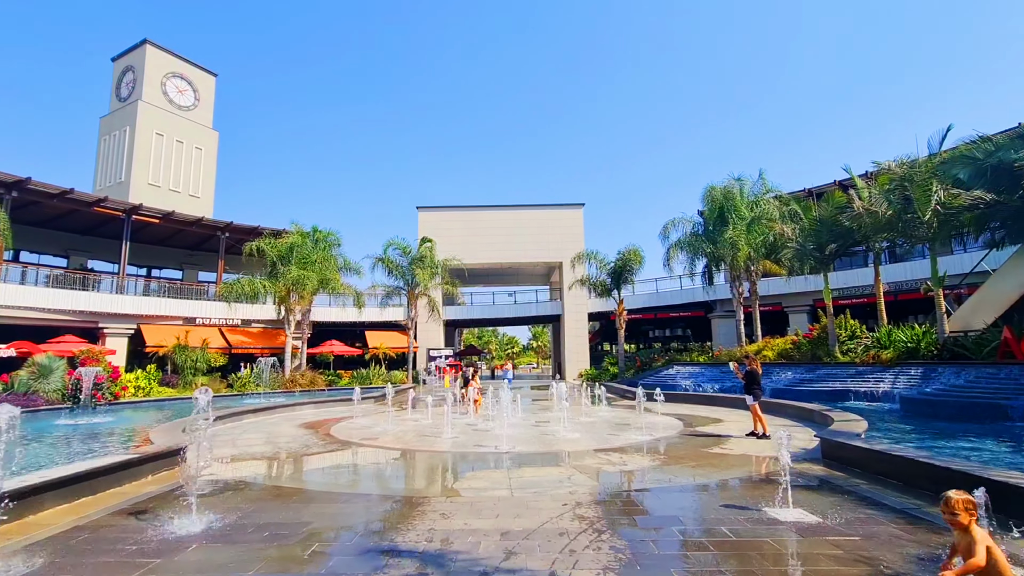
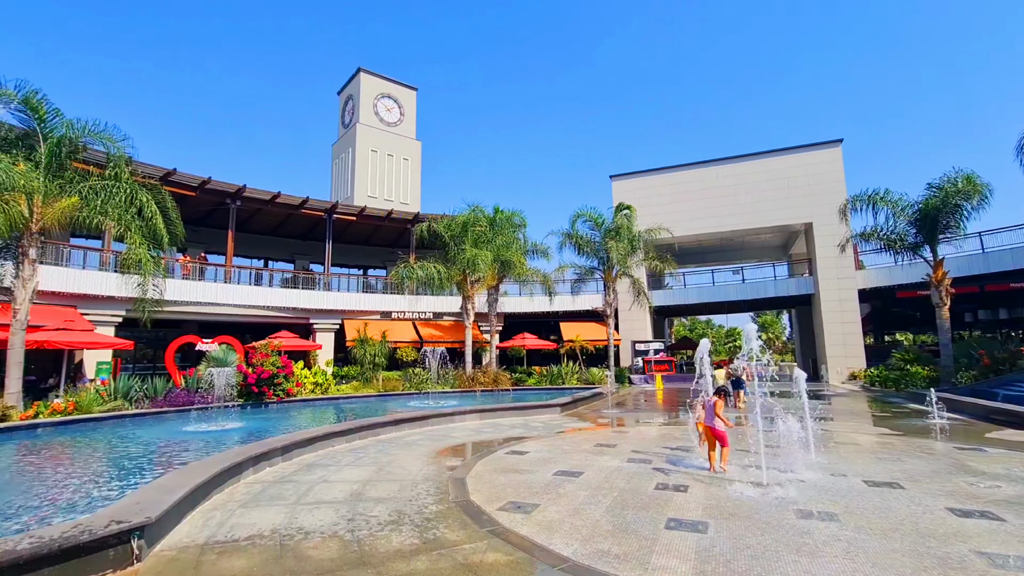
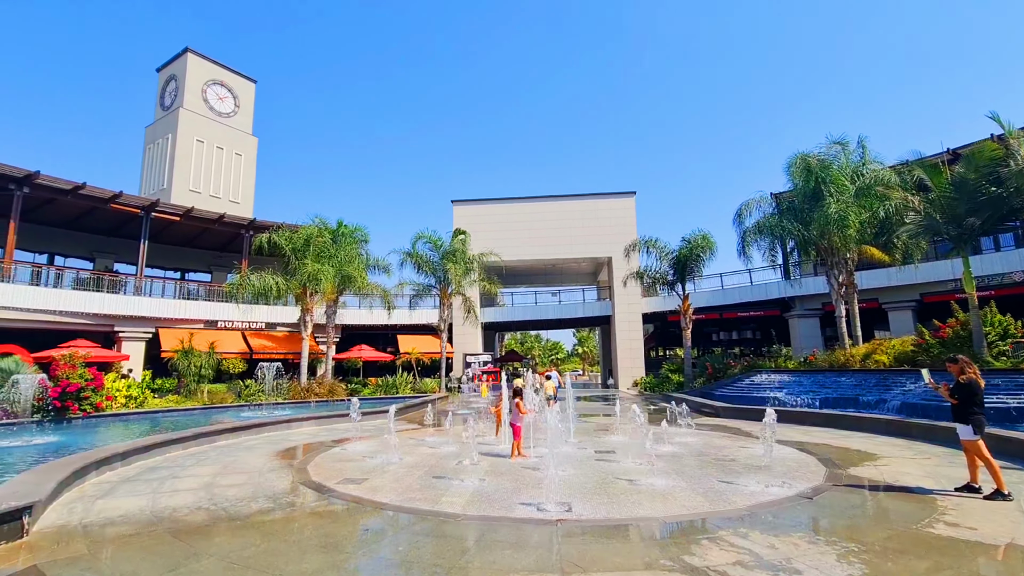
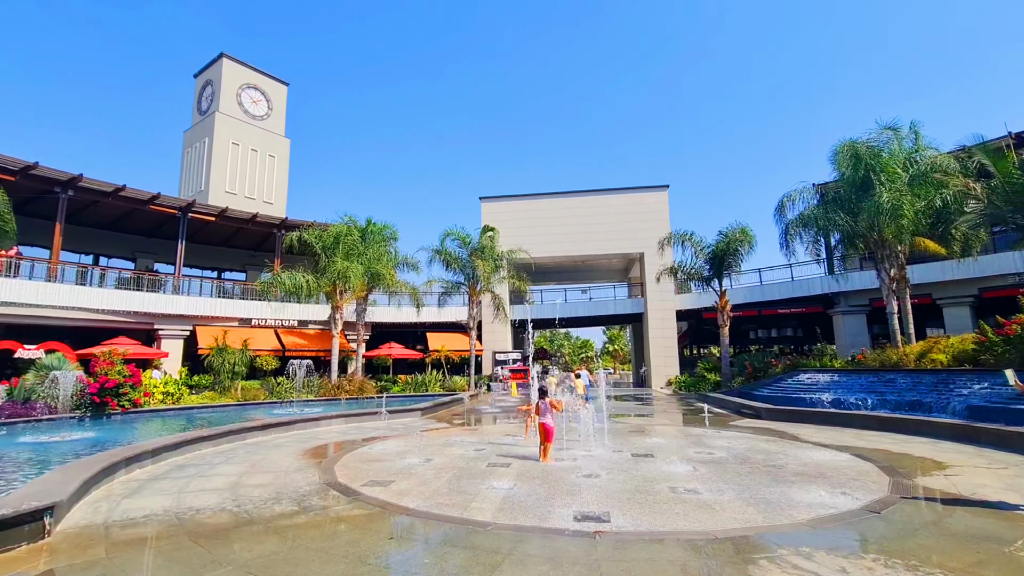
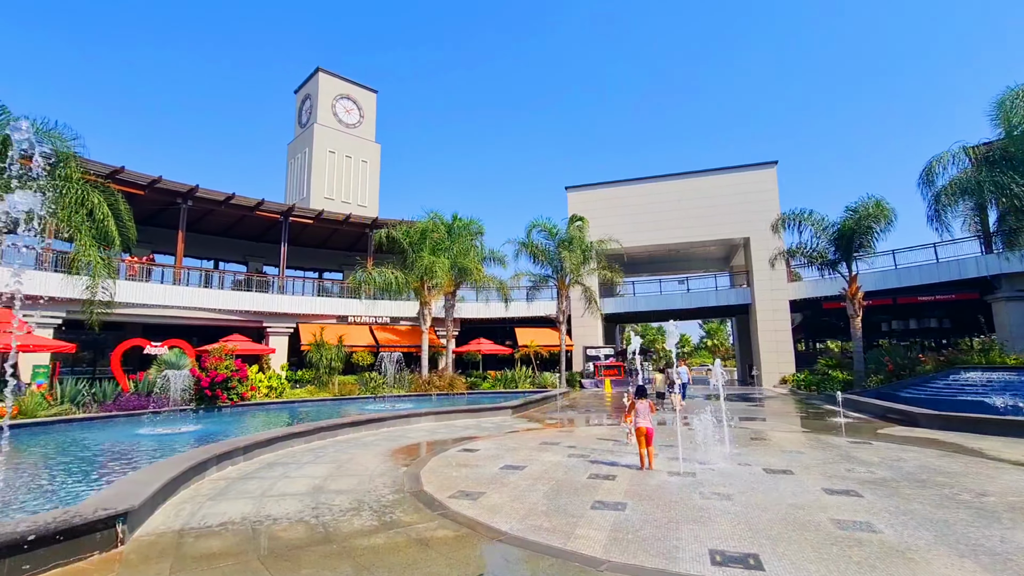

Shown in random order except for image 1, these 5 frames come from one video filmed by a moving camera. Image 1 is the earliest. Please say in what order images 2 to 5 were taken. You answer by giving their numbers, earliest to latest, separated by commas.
3, 4, 5, 2
